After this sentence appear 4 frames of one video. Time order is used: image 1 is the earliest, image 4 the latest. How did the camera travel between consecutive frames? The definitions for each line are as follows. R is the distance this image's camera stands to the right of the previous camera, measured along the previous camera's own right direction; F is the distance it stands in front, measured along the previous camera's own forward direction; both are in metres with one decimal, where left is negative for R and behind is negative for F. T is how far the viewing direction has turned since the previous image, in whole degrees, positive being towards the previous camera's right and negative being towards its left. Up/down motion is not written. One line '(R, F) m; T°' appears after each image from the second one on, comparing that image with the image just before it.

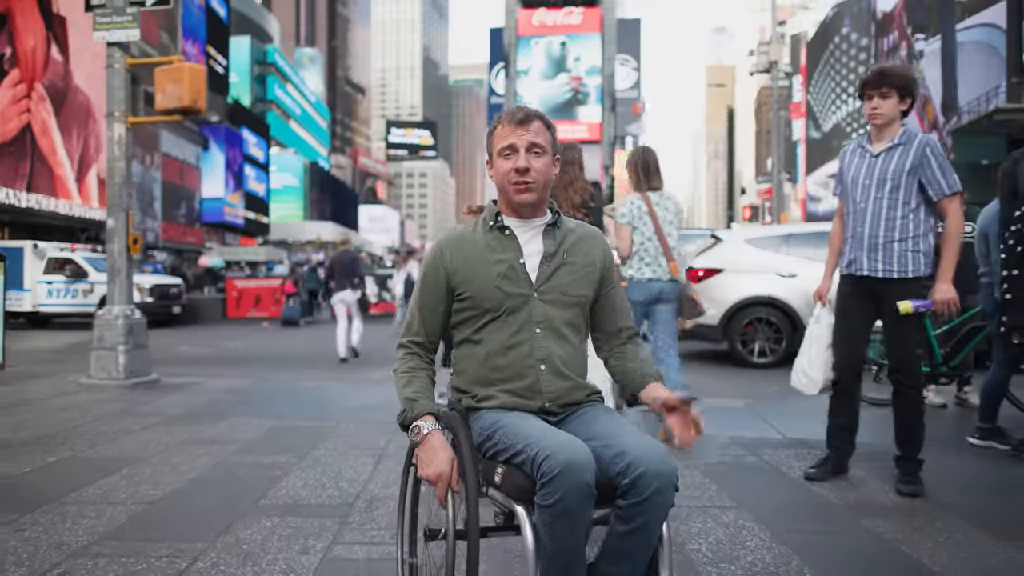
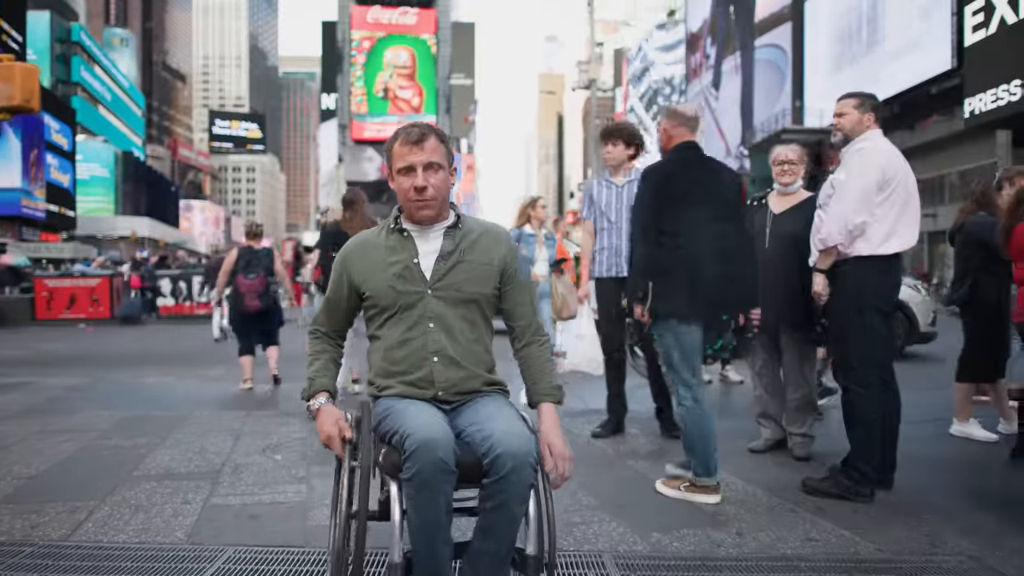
(-0.1, -1.0) m; +11°
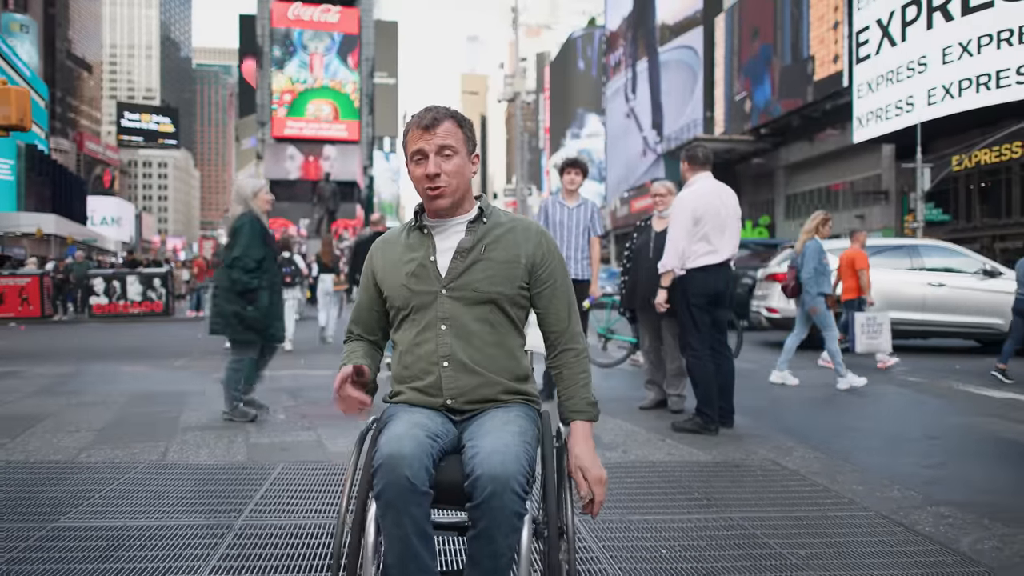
(-0.2, -1.7) m; +5°
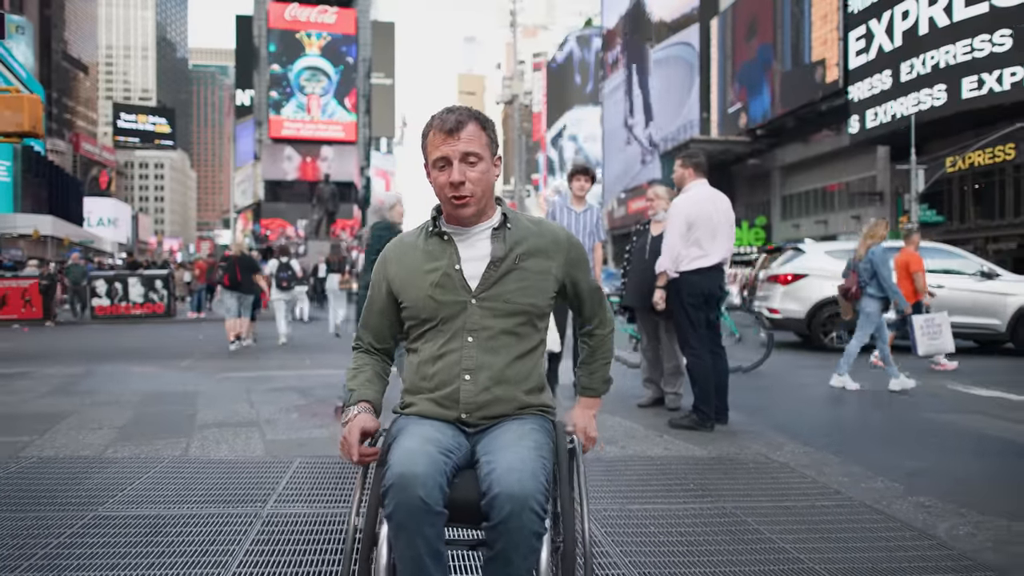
(0.0, -0.3) m; 0°
